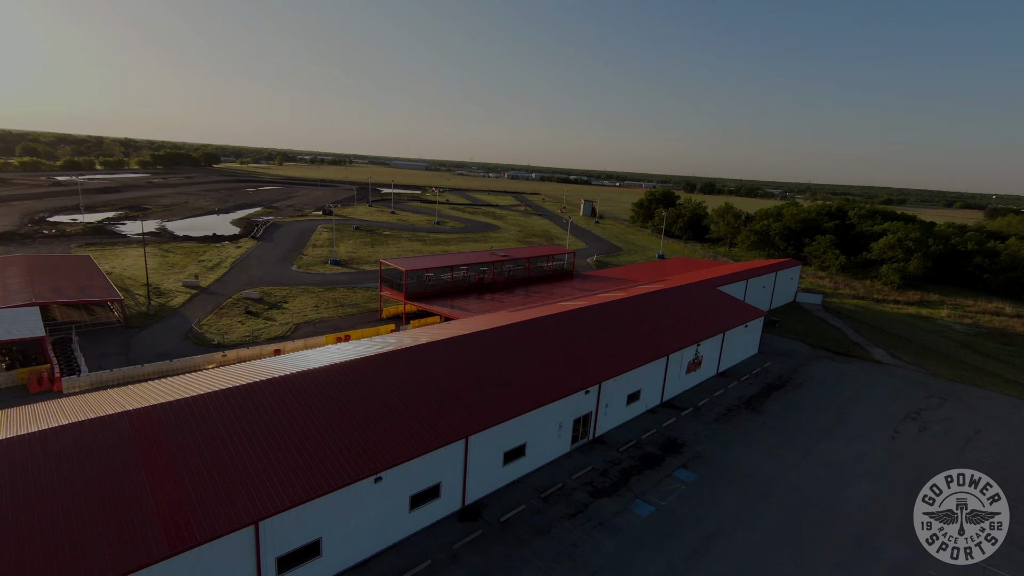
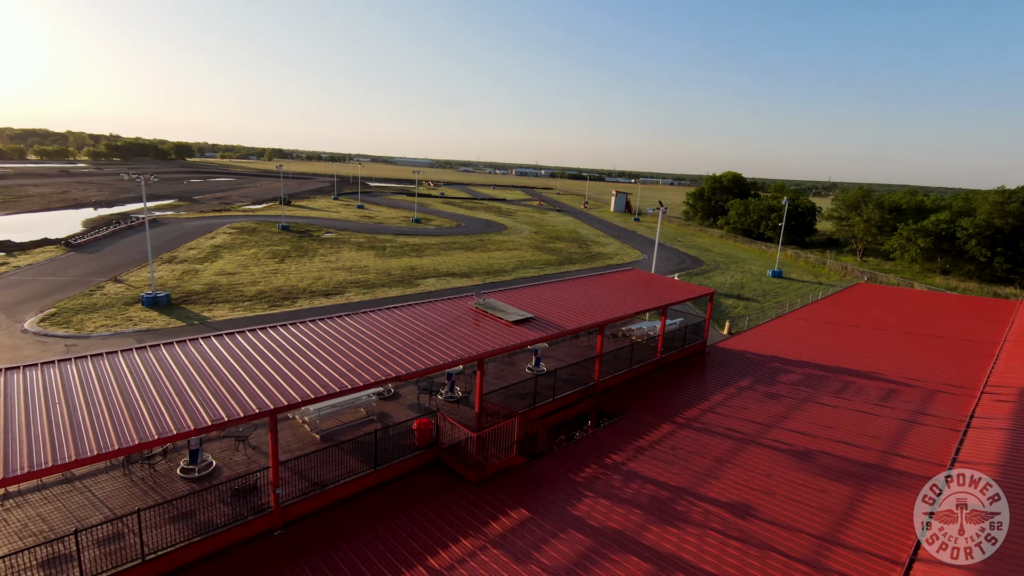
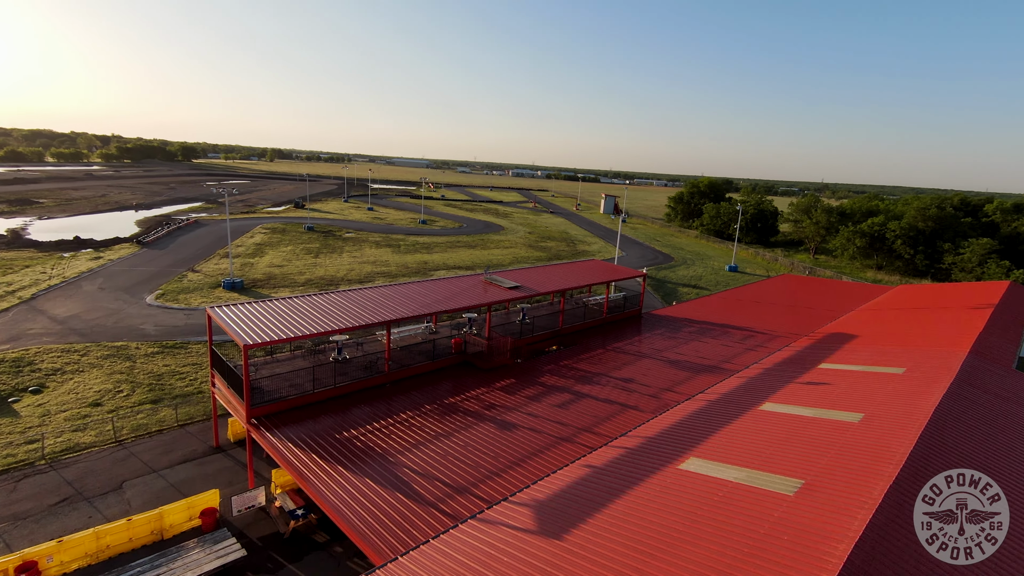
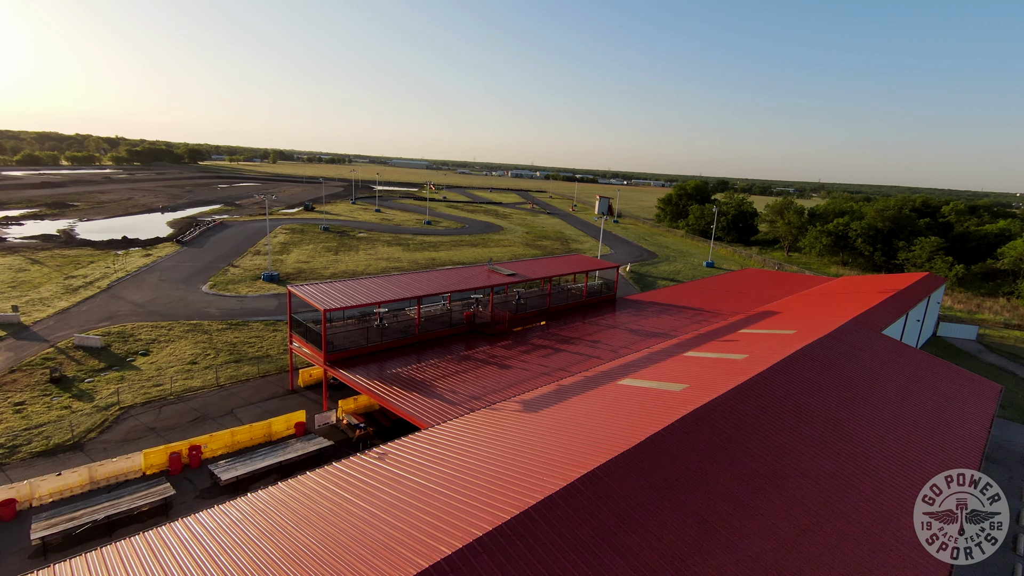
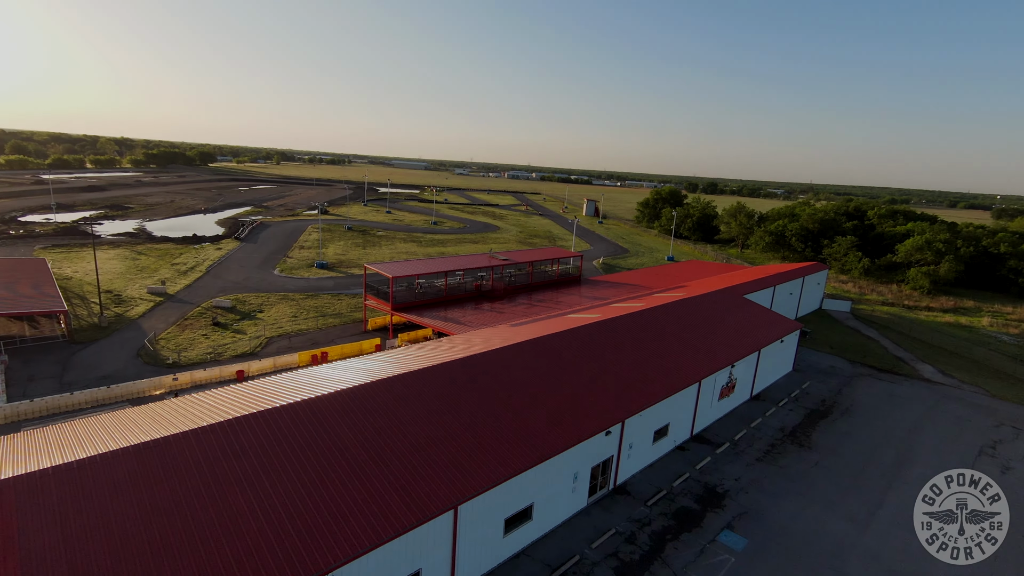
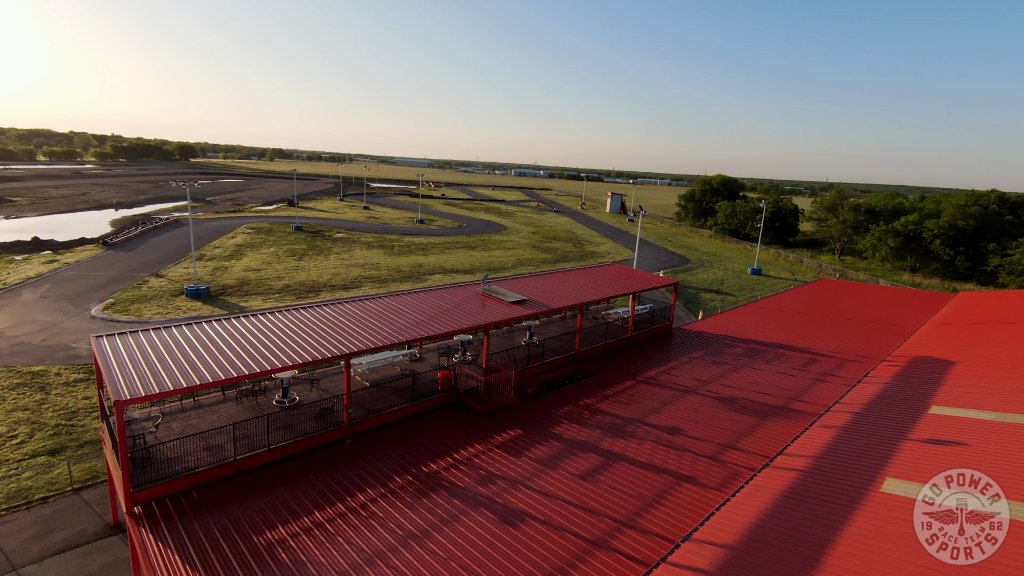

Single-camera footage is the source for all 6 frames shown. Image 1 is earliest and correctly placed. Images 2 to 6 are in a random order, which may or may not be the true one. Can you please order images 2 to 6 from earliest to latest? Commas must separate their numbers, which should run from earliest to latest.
5, 4, 3, 6, 2
